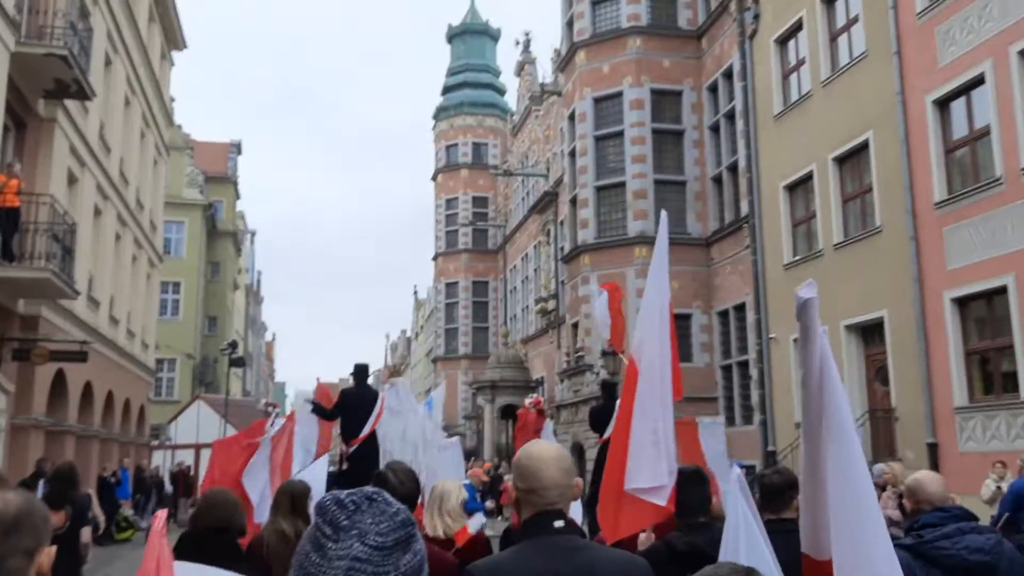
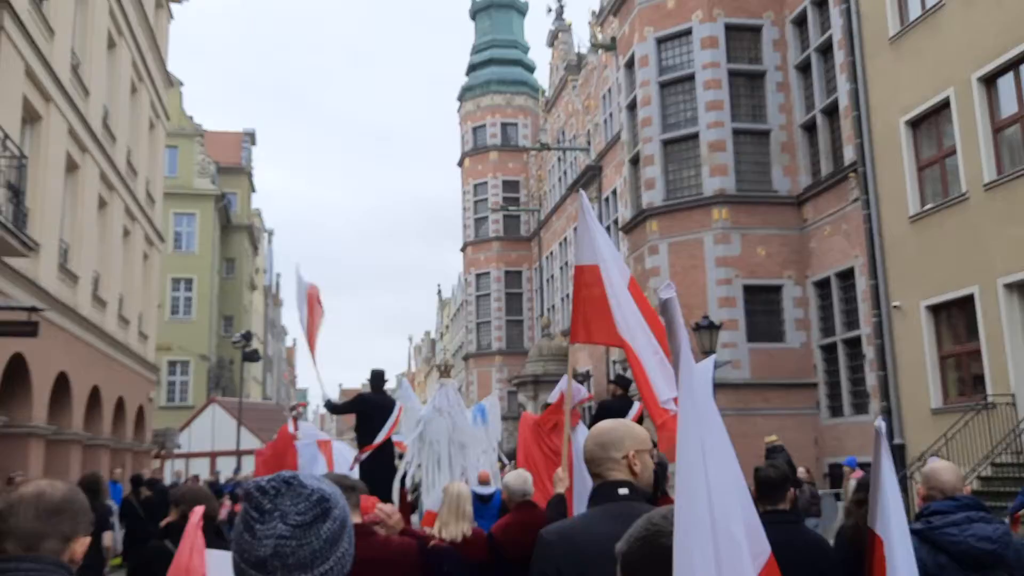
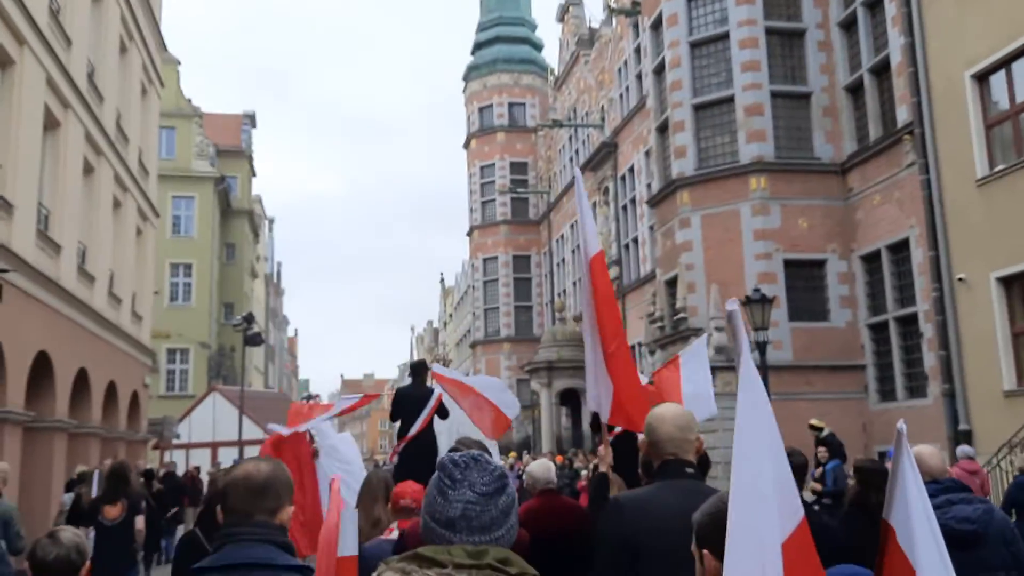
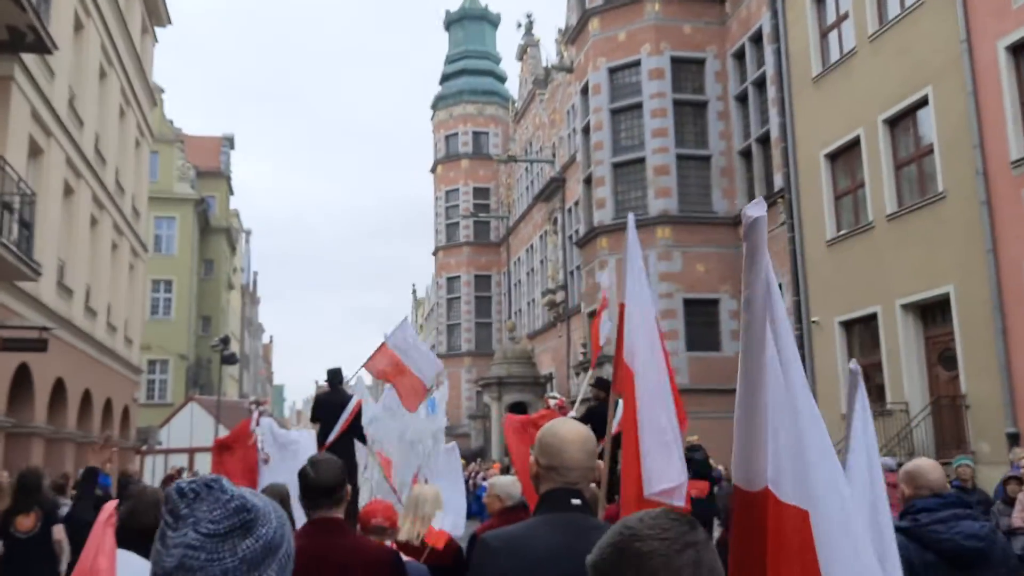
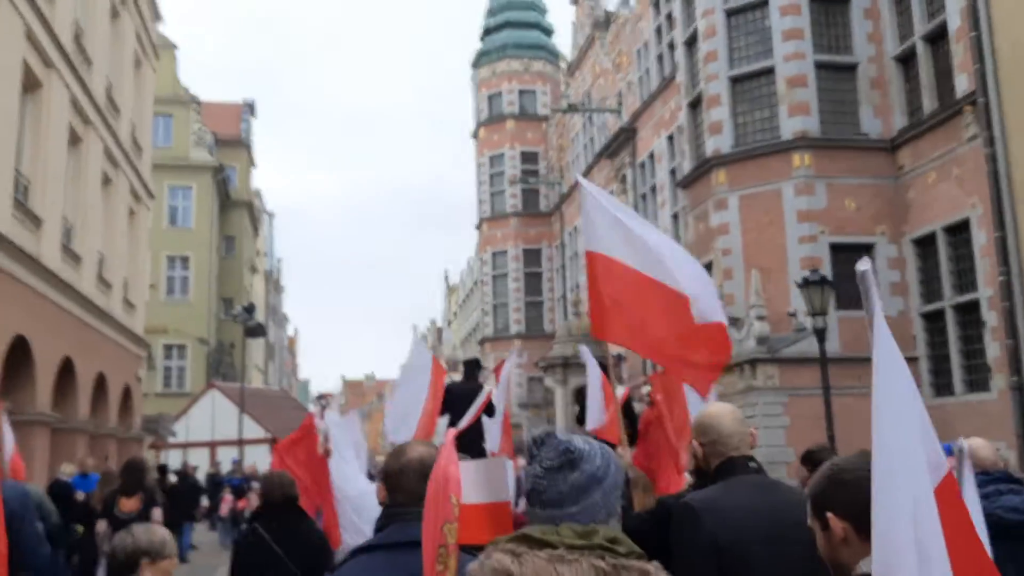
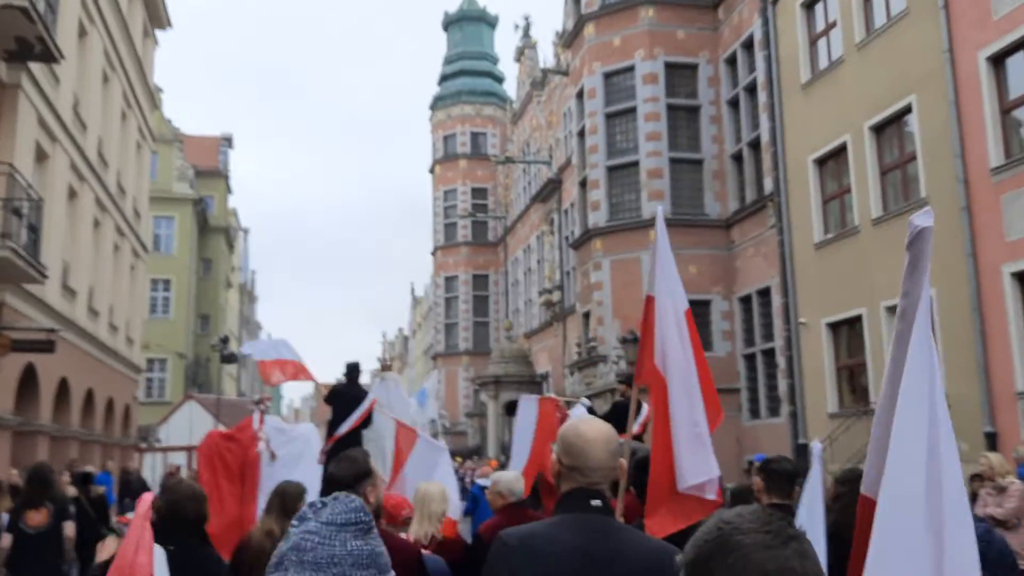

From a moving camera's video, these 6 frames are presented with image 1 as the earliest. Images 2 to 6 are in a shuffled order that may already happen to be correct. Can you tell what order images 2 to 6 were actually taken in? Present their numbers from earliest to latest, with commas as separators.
6, 4, 2, 3, 5
